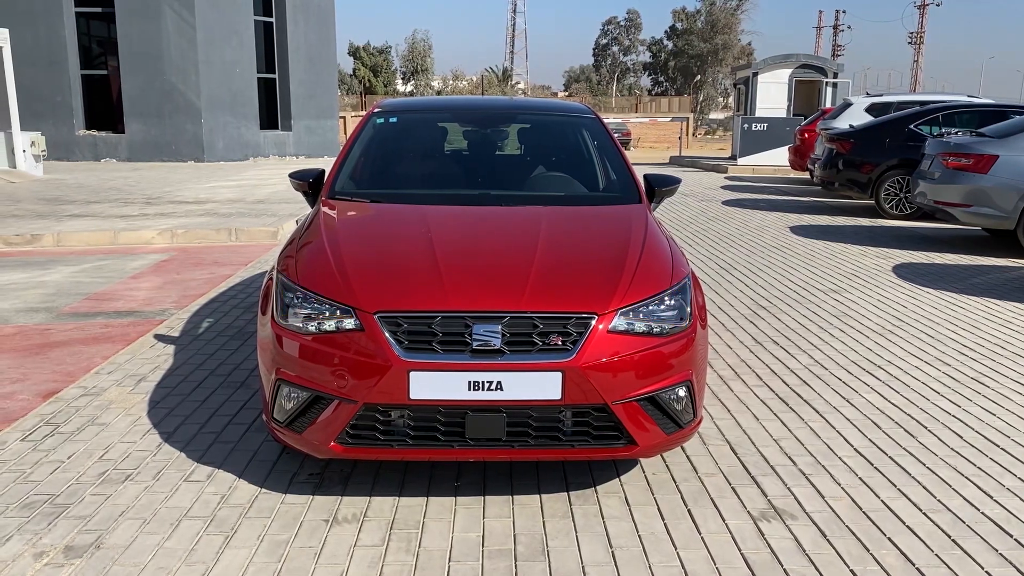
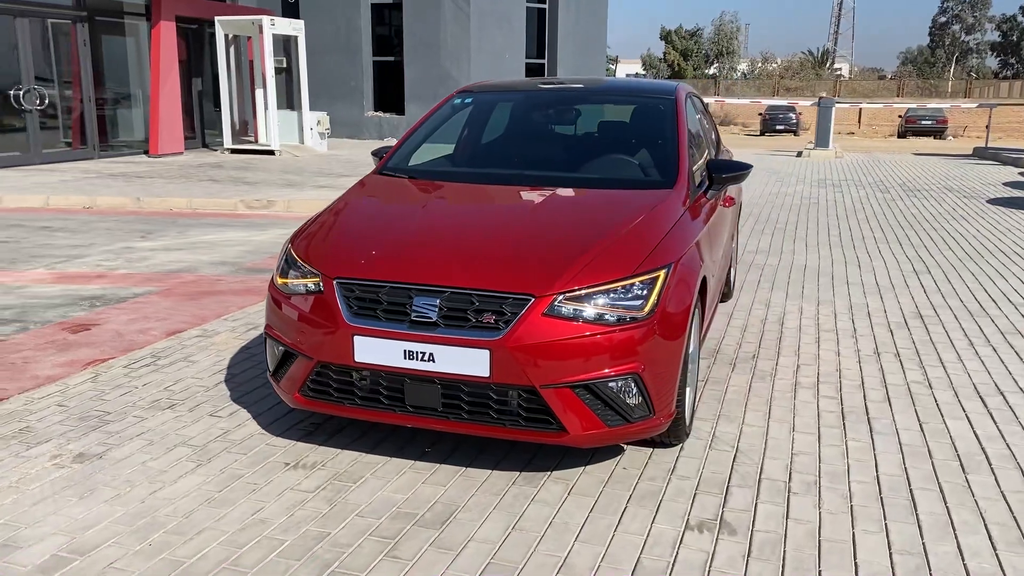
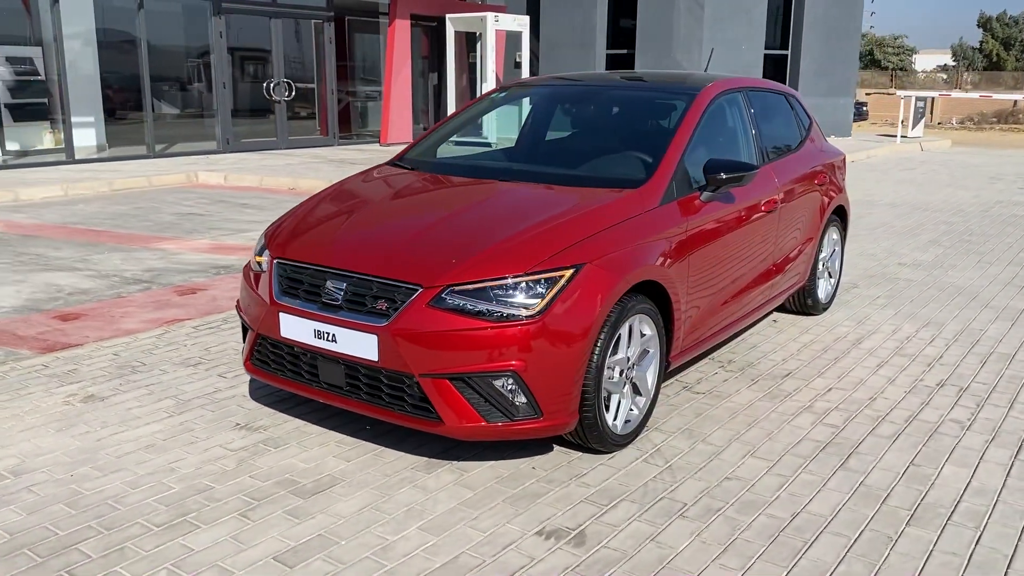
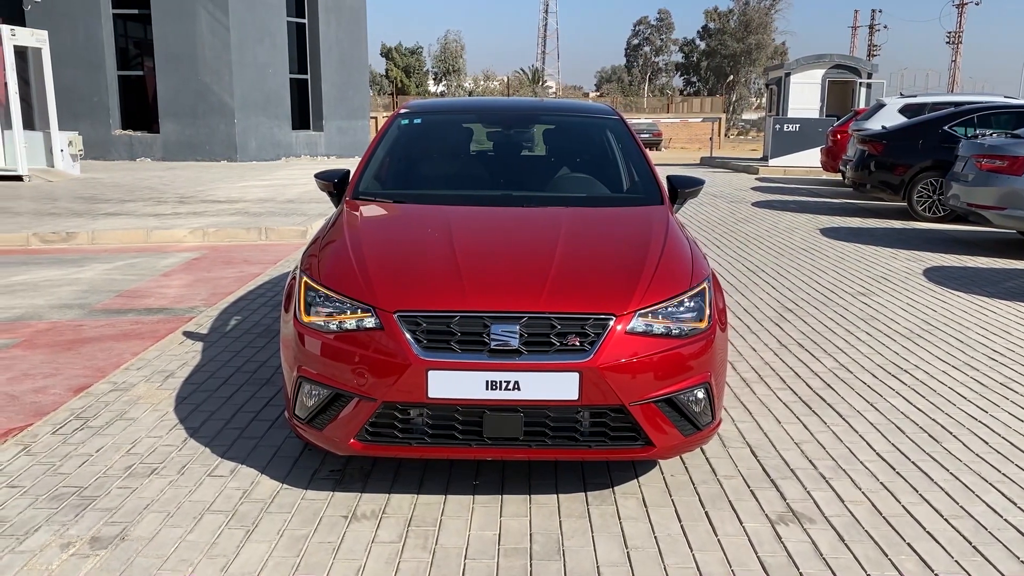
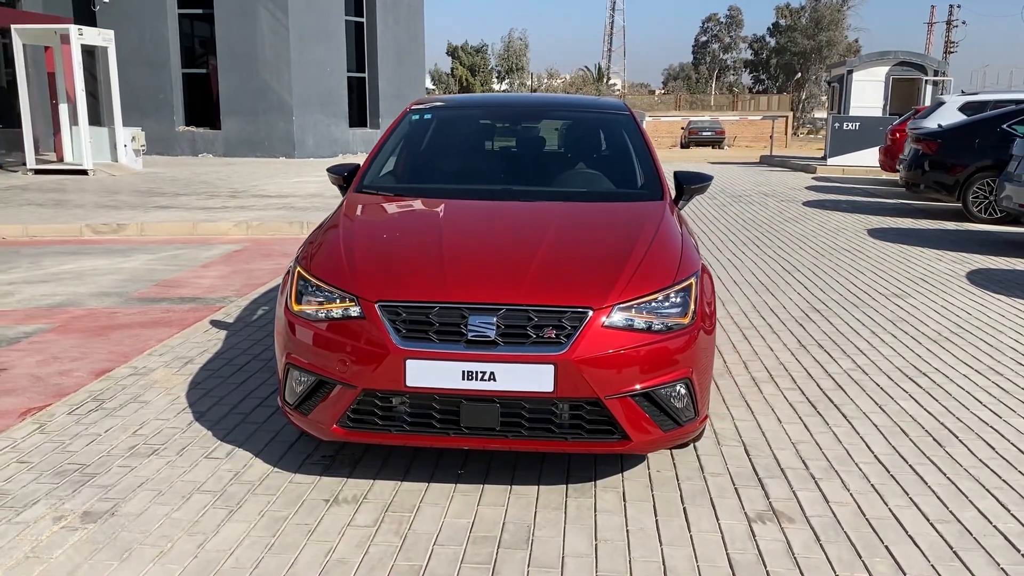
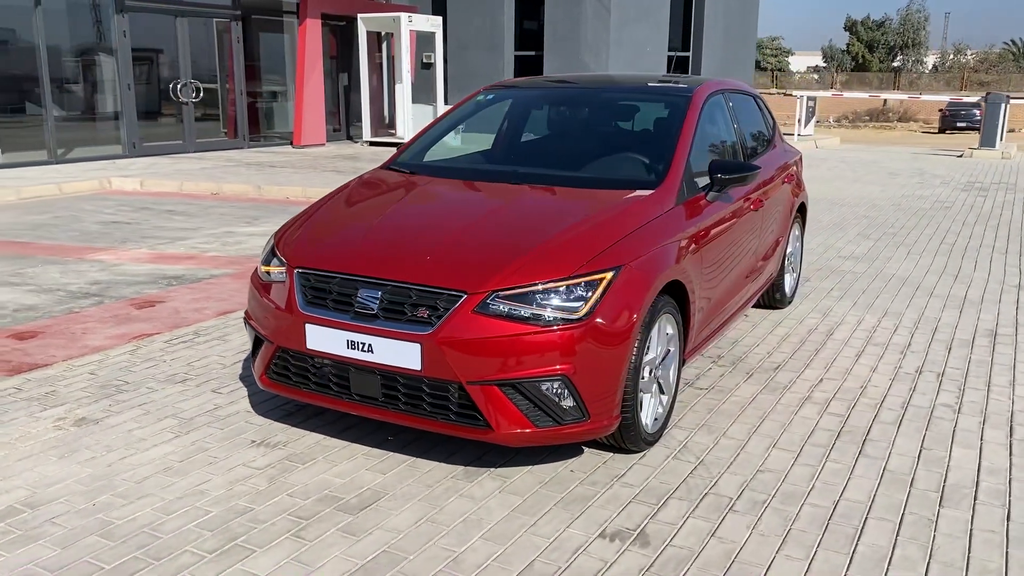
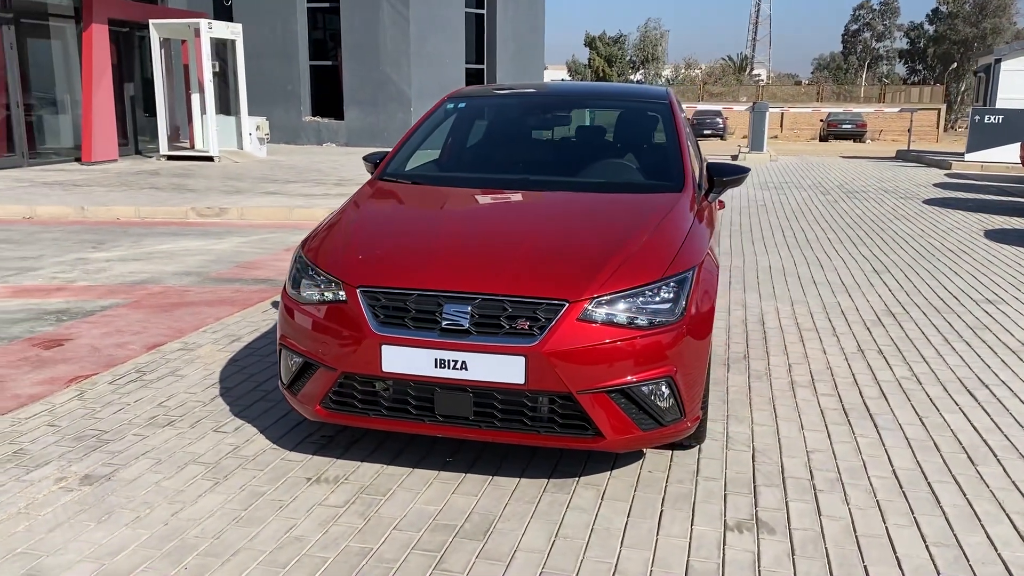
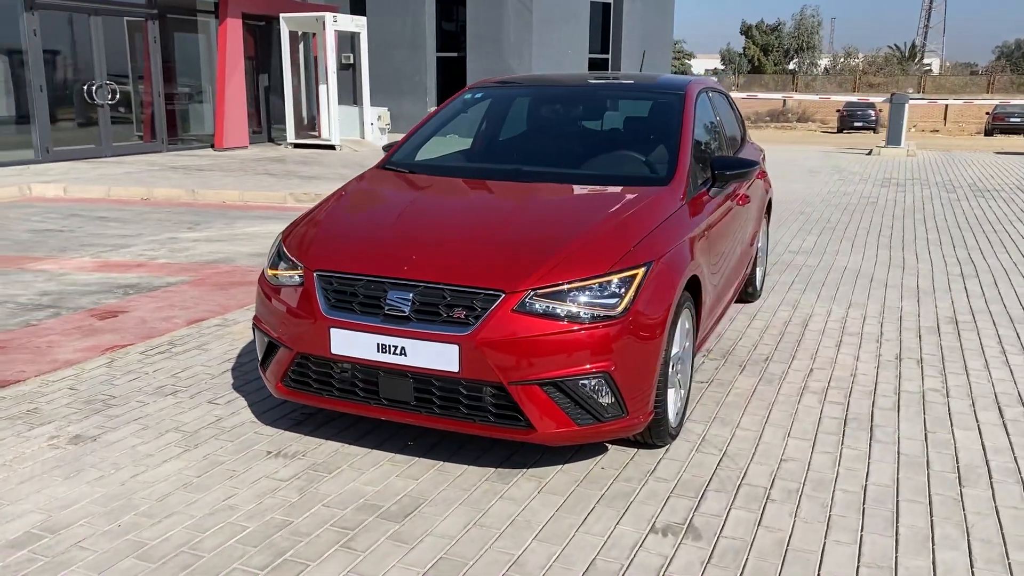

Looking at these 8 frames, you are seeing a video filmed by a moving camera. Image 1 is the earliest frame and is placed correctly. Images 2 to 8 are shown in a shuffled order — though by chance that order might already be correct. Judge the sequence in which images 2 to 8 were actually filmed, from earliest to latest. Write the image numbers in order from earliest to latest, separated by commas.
4, 5, 7, 2, 8, 6, 3
